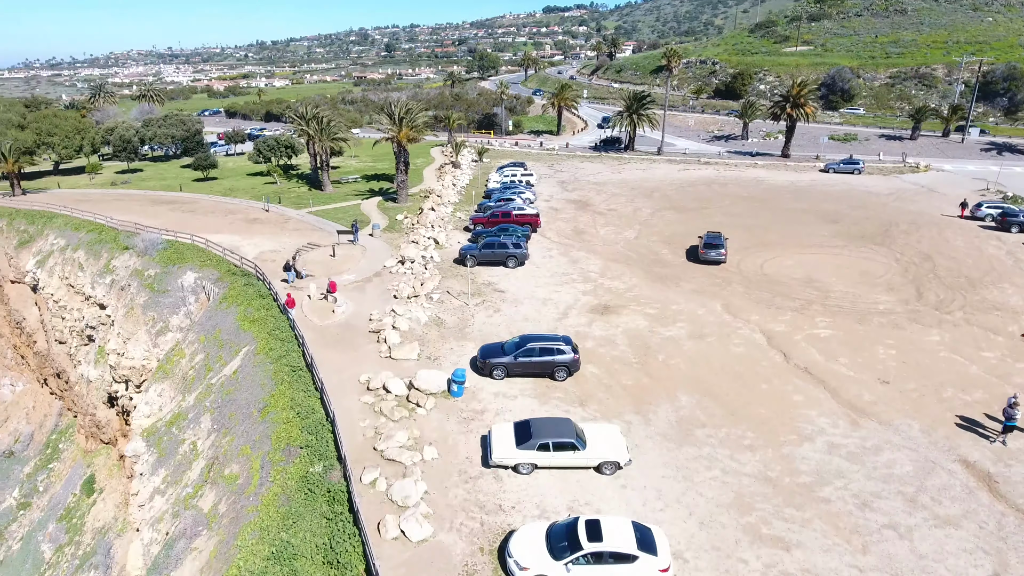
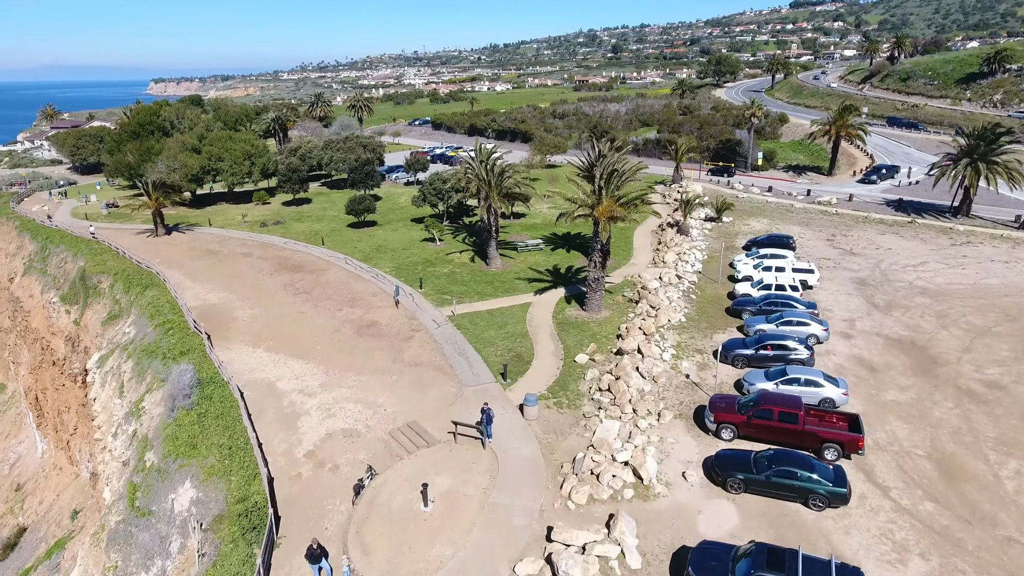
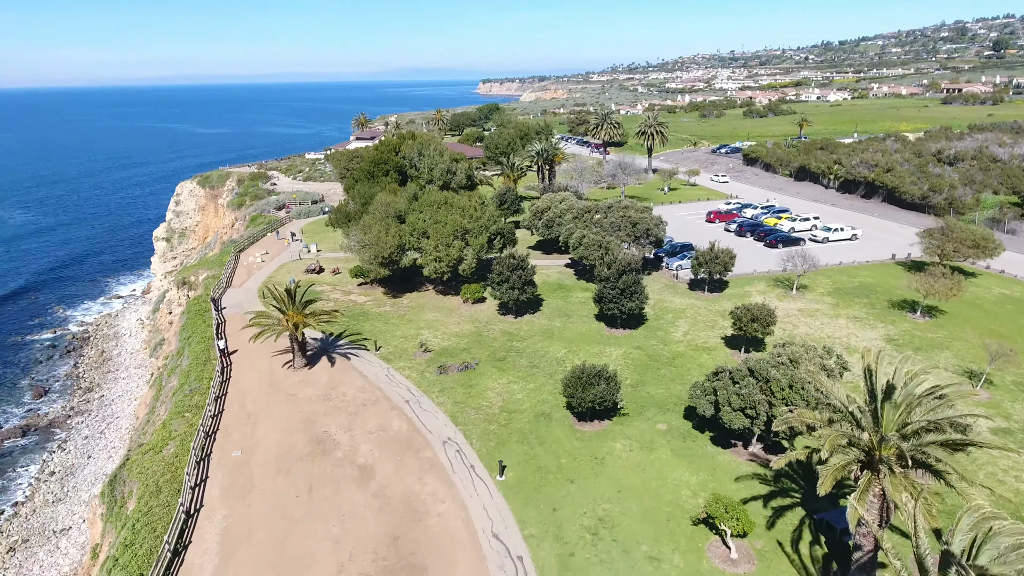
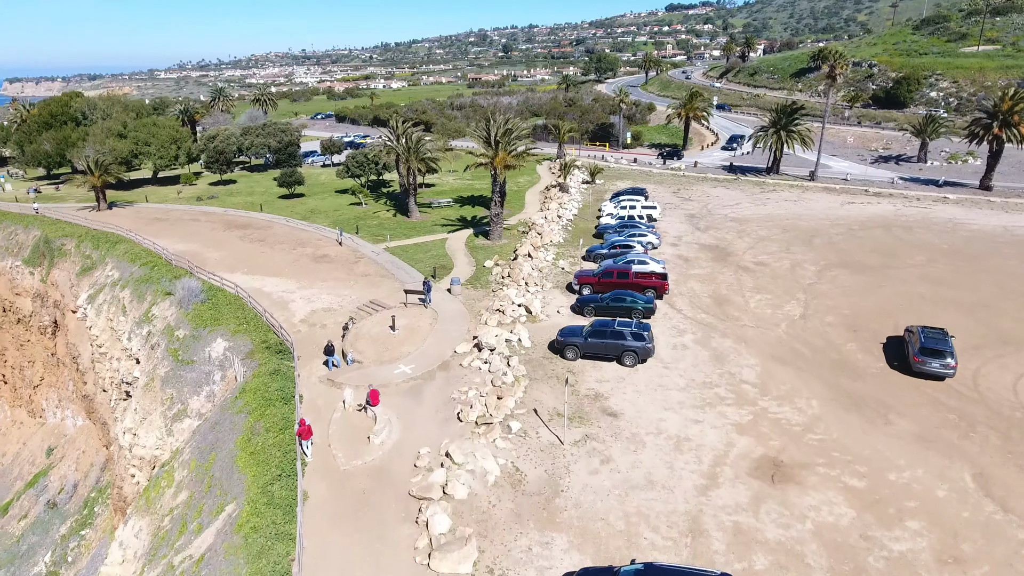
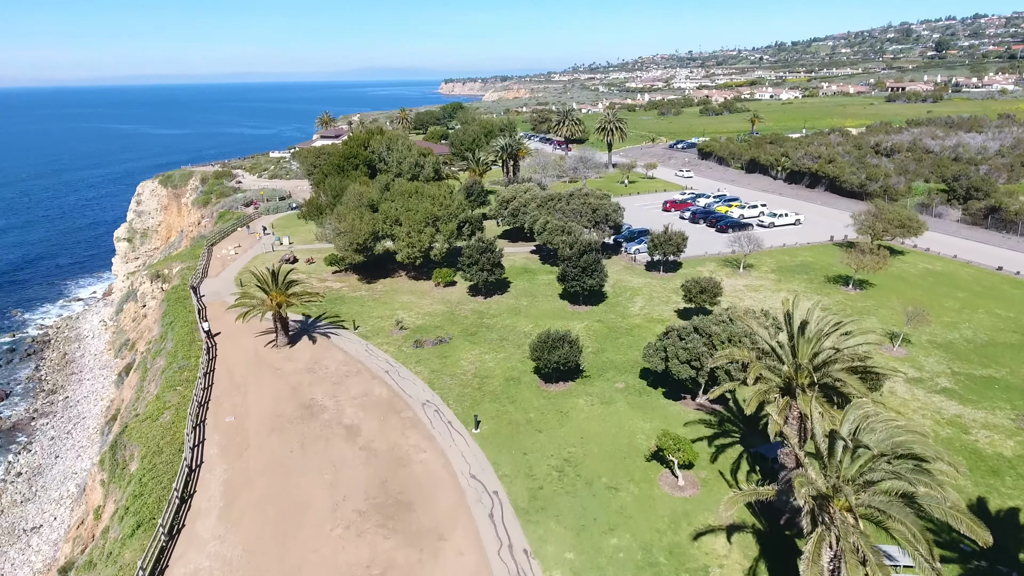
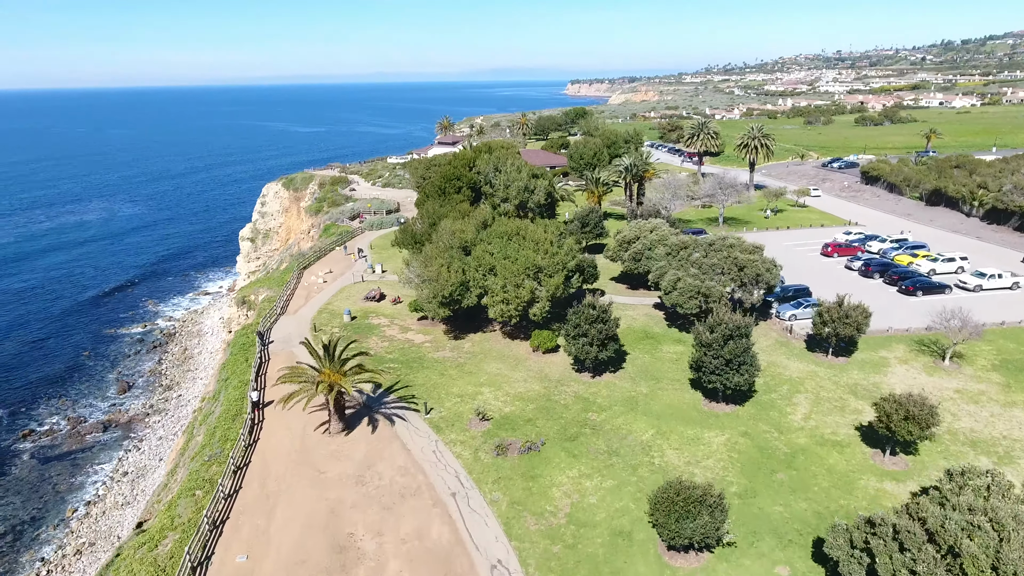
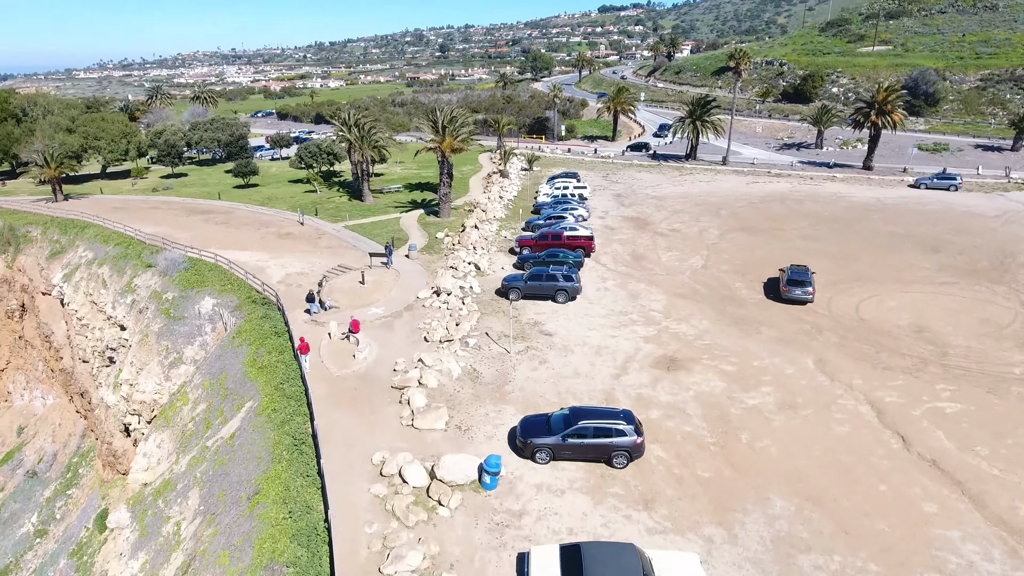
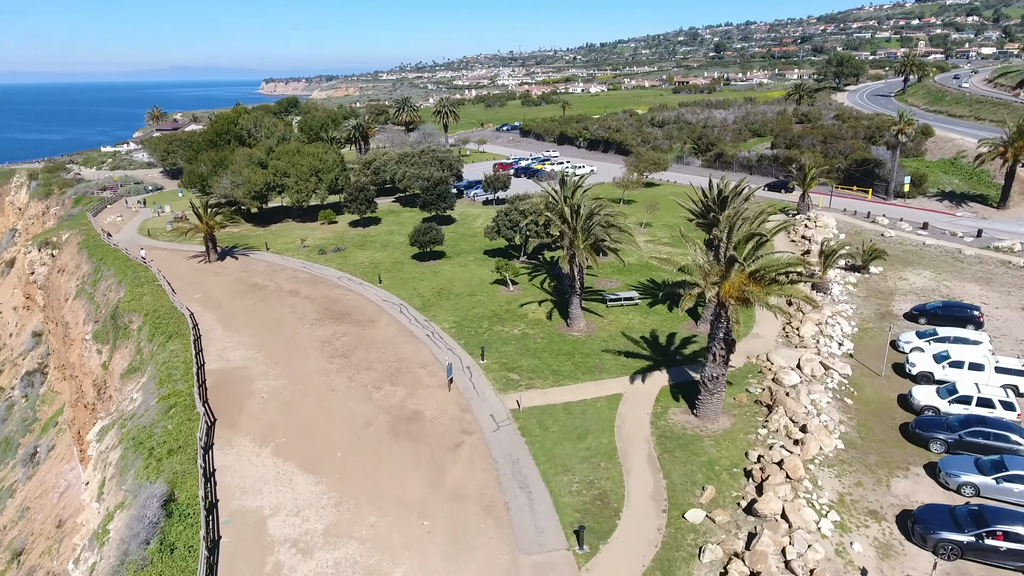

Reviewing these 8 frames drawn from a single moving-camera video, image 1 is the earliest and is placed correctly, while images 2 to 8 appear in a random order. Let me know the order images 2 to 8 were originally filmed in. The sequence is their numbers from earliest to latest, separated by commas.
7, 4, 2, 8, 5, 3, 6
